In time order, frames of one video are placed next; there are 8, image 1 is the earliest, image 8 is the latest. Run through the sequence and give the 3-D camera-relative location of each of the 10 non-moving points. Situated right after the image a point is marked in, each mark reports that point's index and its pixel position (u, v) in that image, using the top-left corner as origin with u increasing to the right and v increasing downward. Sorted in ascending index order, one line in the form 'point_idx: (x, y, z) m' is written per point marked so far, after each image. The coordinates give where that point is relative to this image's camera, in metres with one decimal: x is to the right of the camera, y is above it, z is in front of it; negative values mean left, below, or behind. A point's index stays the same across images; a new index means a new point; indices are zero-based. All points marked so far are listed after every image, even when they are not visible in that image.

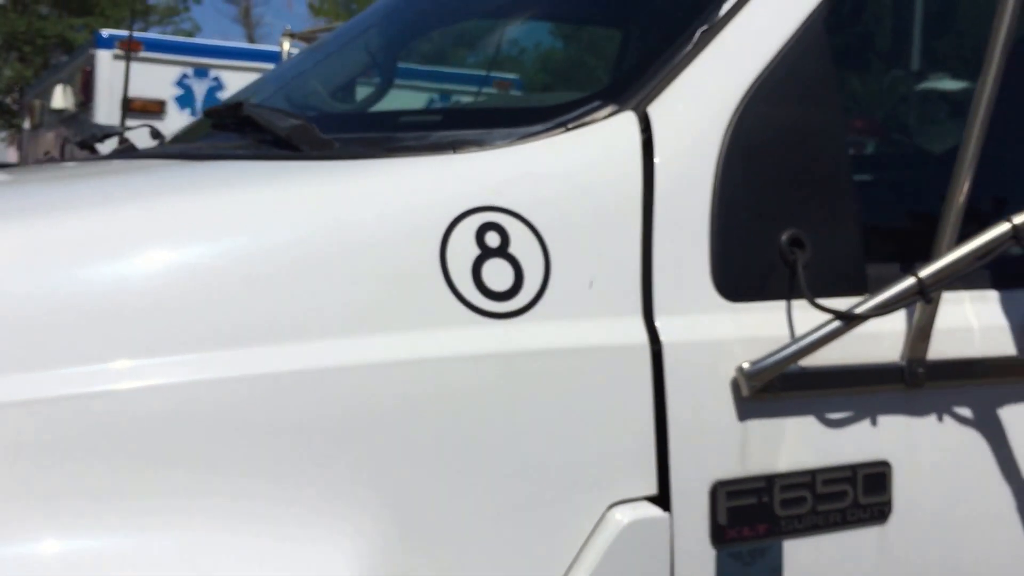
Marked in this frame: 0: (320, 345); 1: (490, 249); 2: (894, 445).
0: (-0.1, 0.0, +1.0) m
1: (0.0, 0.0, +1.1) m
2: (+0.3, -0.1, +1.2) m
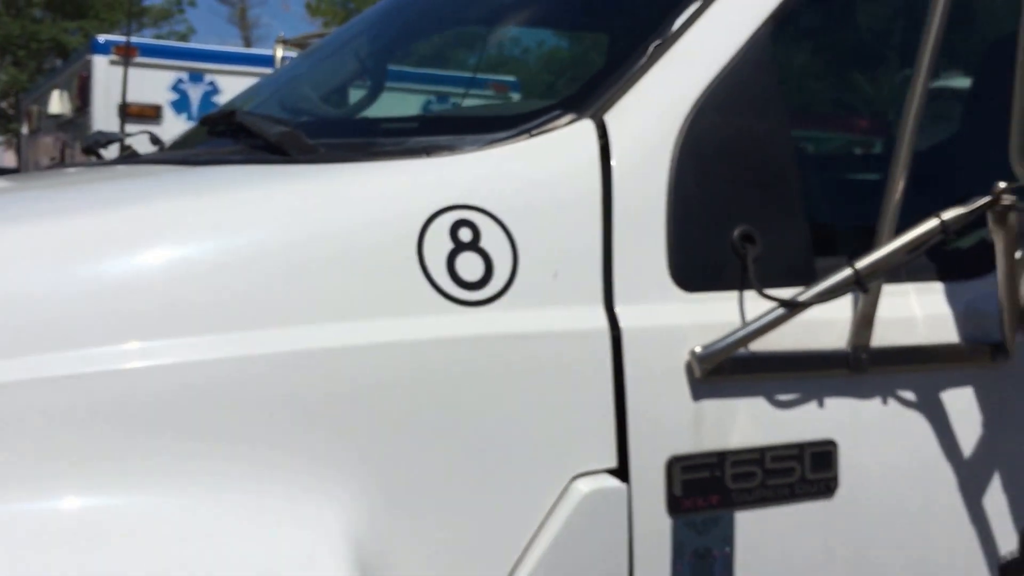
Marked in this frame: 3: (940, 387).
0: (-0.2, 0.0, +1.1) m
1: (0.0, 0.0, +1.2) m
2: (+0.3, -0.1, +1.3) m
3: (+0.4, -0.1, +1.4) m
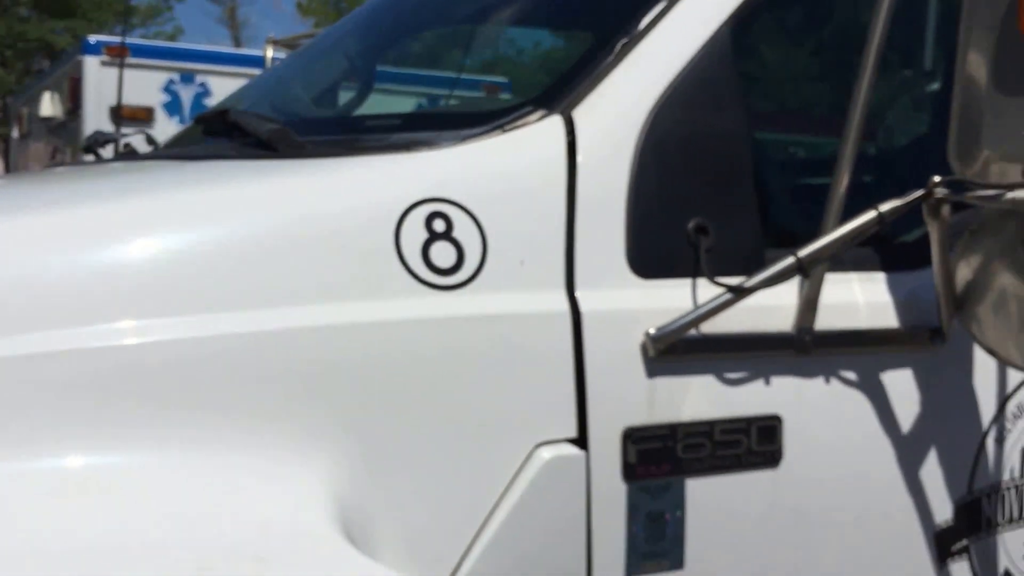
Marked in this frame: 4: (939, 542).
0: (-0.2, 0.0, +1.3) m
1: (-0.1, +0.1, +1.3) m
2: (+0.3, -0.1, +1.5) m
3: (+0.4, -0.1, +1.5) m
4: (+0.5, -0.3, +1.5) m
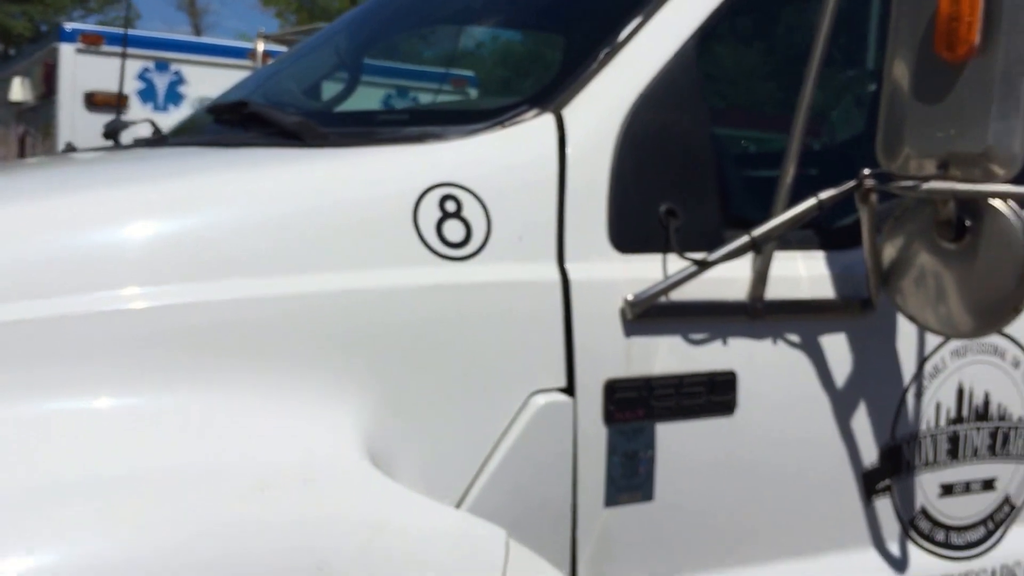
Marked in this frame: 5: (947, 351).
0: (-0.2, 0.0, +1.5) m
1: (-0.1, +0.1, +1.6) m
2: (+0.3, -0.1, +1.7) m
3: (+0.4, -0.1, +1.8) m
4: (+0.5, -0.3, +1.8) m
5: (+0.6, -0.1, +1.9) m
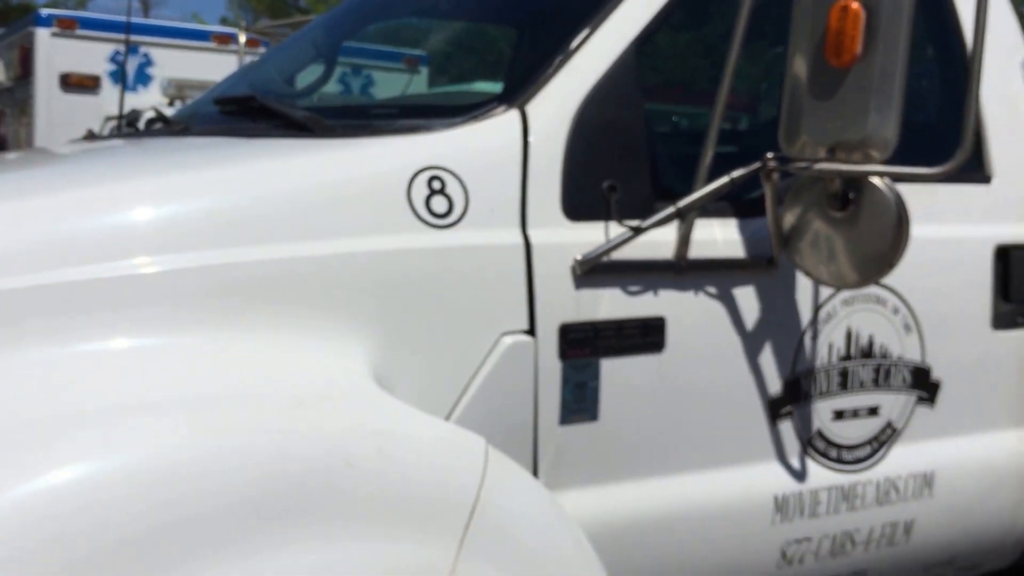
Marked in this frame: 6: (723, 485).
0: (-0.2, +0.1, +1.9) m
1: (-0.1, +0.1, +2.0) m
2: (+0.2, 0.0, +2.1) m
3: (+0.3, 0.0, +2.2) m
4: (+0.4, -0.2, +2.2) m
5: (+0.5, 0.0, +2.3) m
6: (+0.3, -0.3, +2.2) m
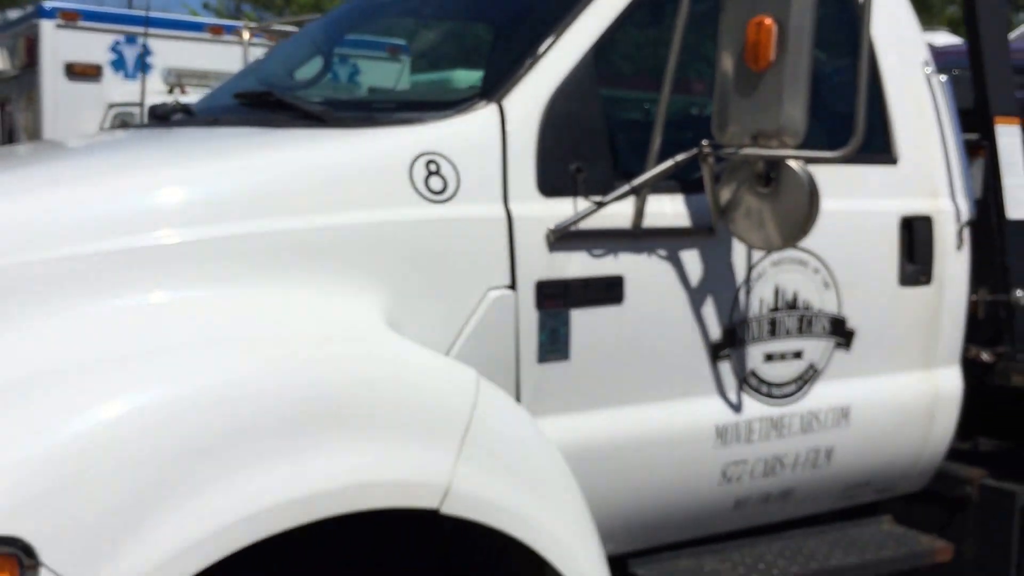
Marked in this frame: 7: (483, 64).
0: (-0.3, +0.1, +2.3) m
1: (-0.1, +0.2, +2.4) m
2: (+0.2, 0.0, +2.6) m
3: (+0.3, +0.1, +2.6) m
4: (+0.4, -0.1, +2.7) m
5: (+0.5, +0.1, +2.7) m
6: (+0.3, -0.2, +2.6) m
7: (0.0, +0.4, +2.7) m
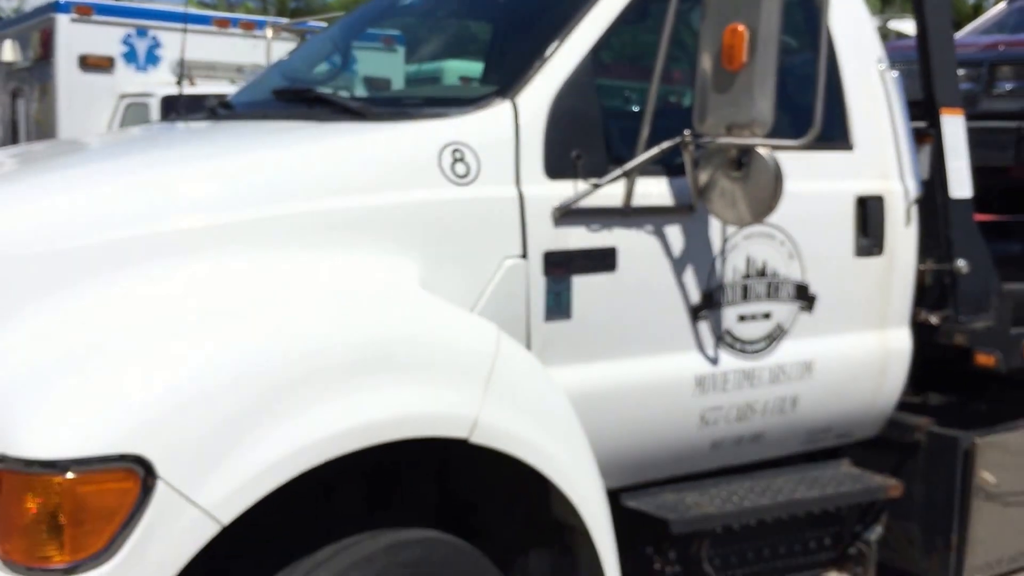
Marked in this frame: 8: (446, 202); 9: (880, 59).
0: (-0.2, +0.2, +2.8) m
1: (-0.1, +0.3, +2.8) m
2: (+0.2, +0.1, +3.0) m
3: (+0.3, +0.1, +3.1) m
4: (+0.4, -0.1, +3.1) m
5: (+0.5, +0.1, +3.2) m
6: (+0.3, -0.2, +3.1) m
7: (0.0, +0.5, +3.1) m
8: (-0.1, +0.2, +2.8) m
9: (+1.0, +0.6, +3.6) m
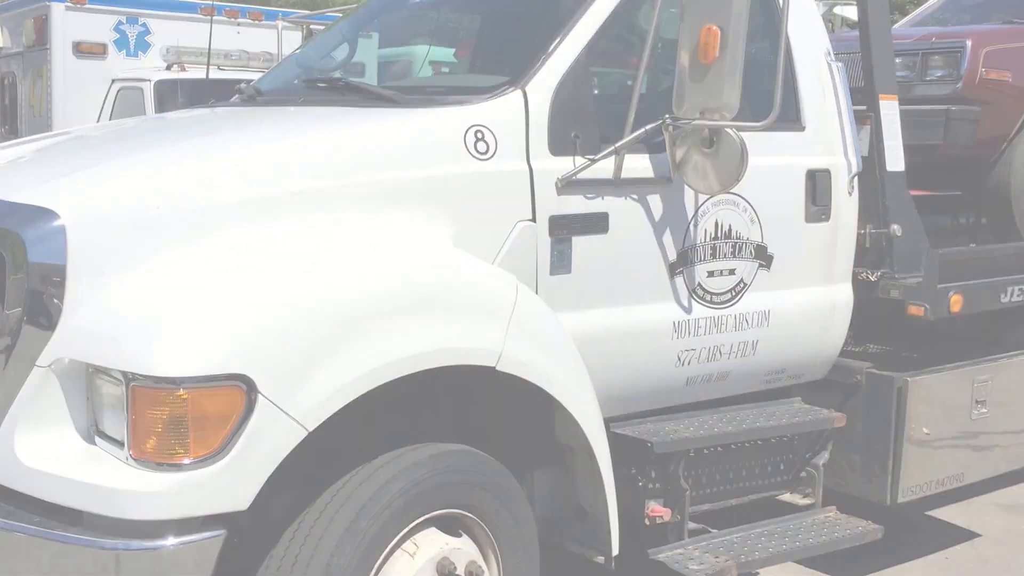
0: (-0.2, +0.3, +3.3) m
1: (-0.1, +0.4, +3.4) m
2: (+0.2, +0.2, +3.6) m
3: (+0.4, +0.2, +3.6) m
4: (+0.4, +0.1, +3.7) m
5: (+0.5, +0.2, +3.7) m
6: (+0.3, -0.1, +3.6) m
7: (0.0, +0.6, +3.6) m
8: (-0.1, +0.3, +3.3) m
9: (+0.9, +0.7, +4.1) m
